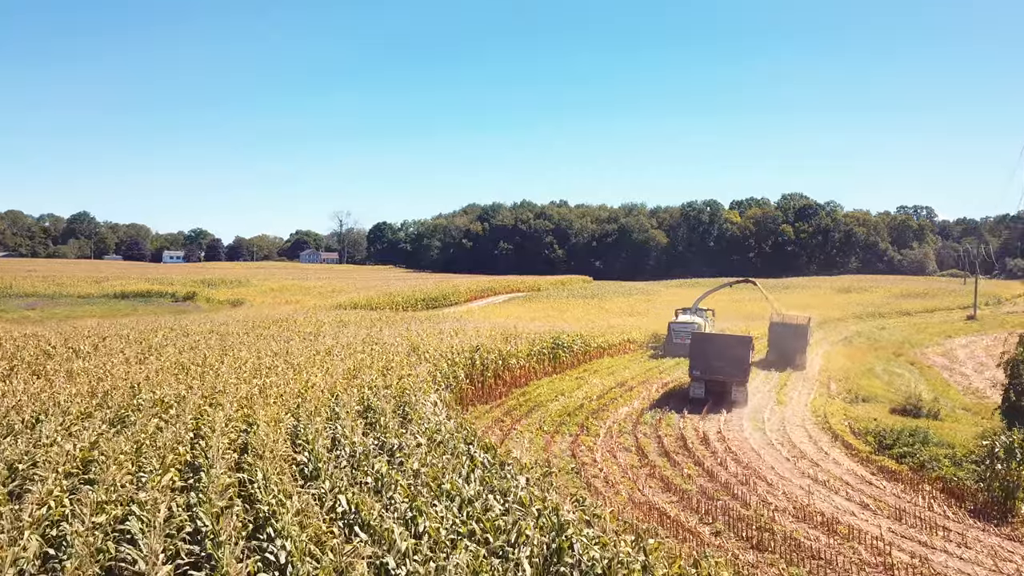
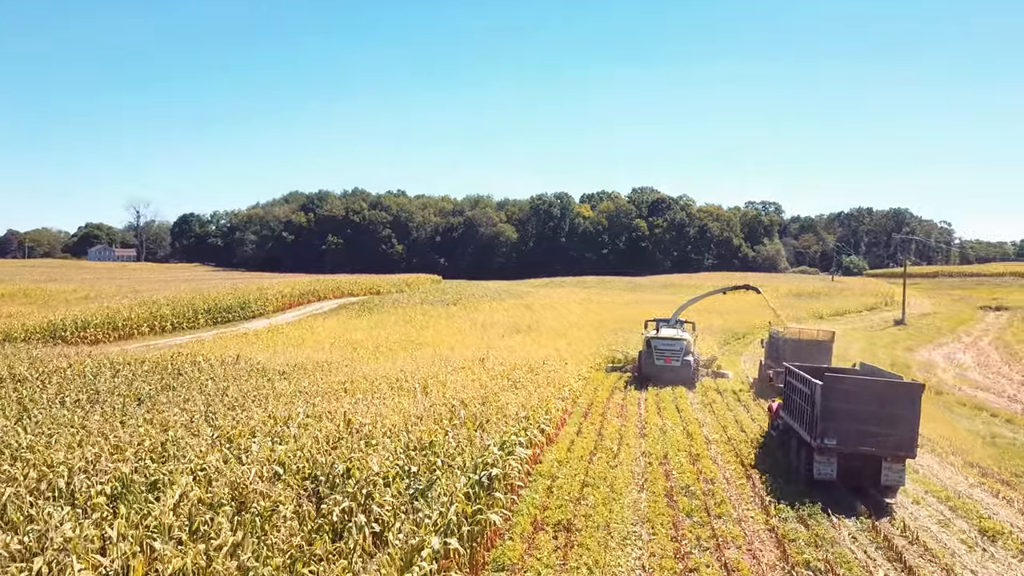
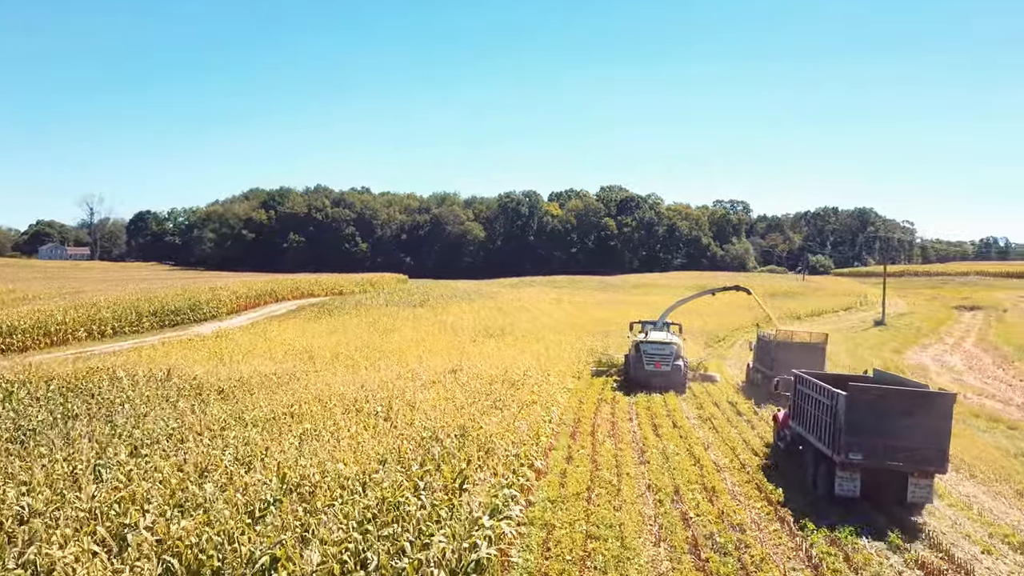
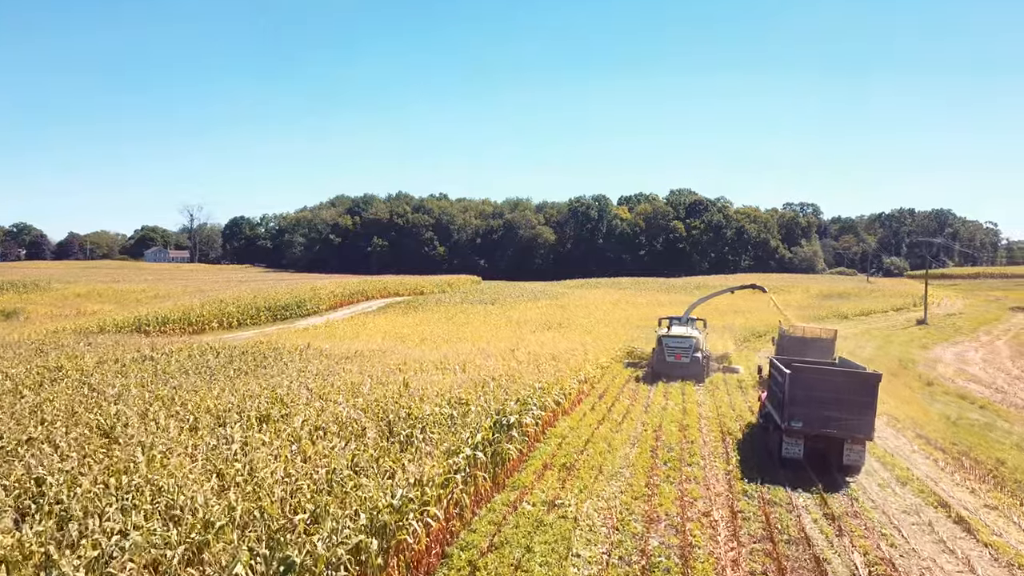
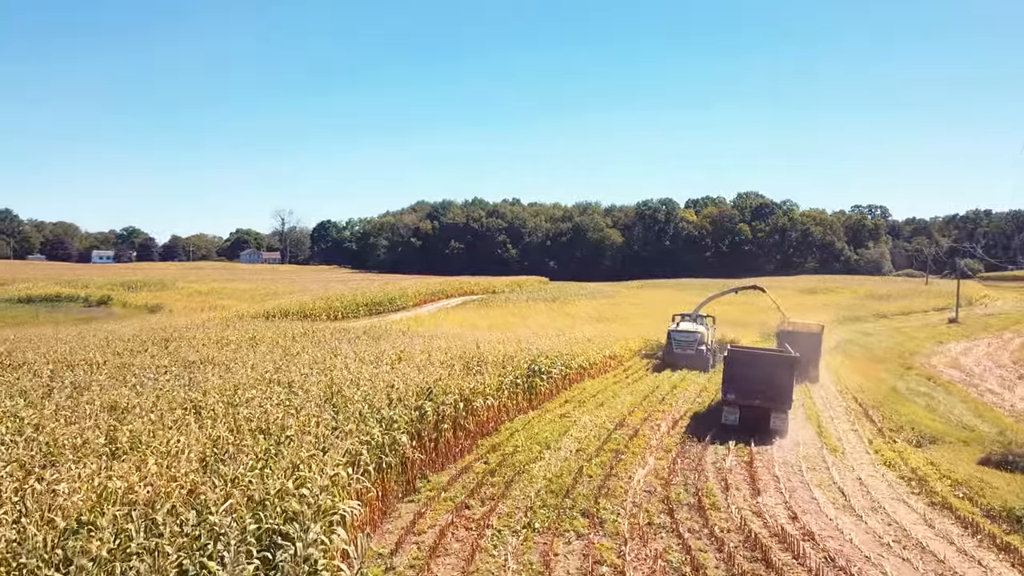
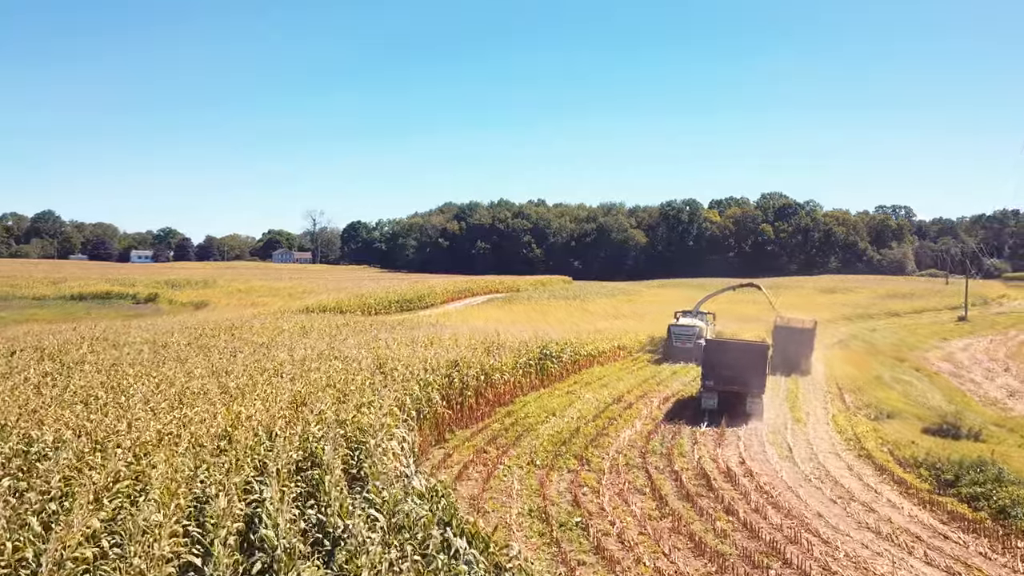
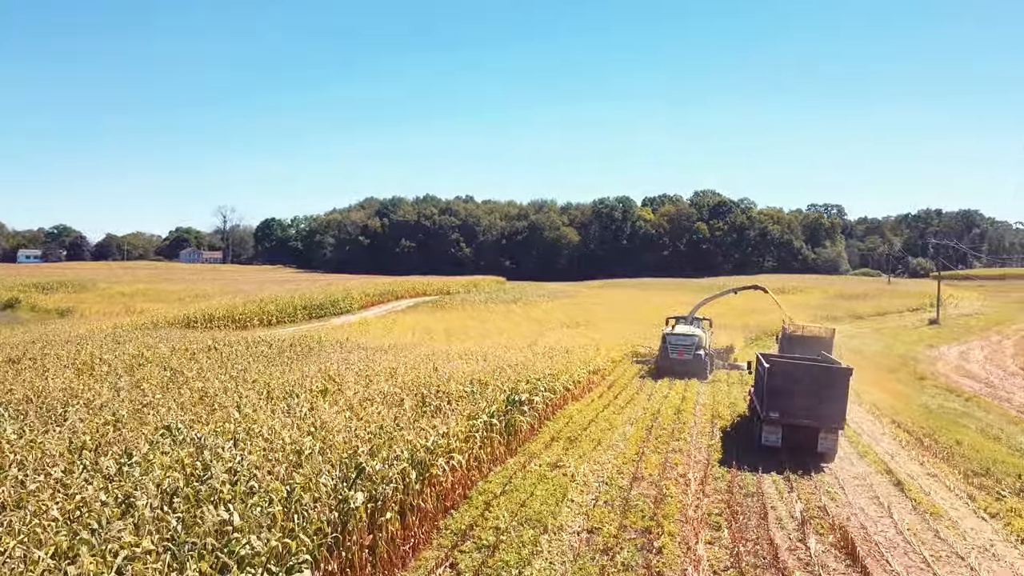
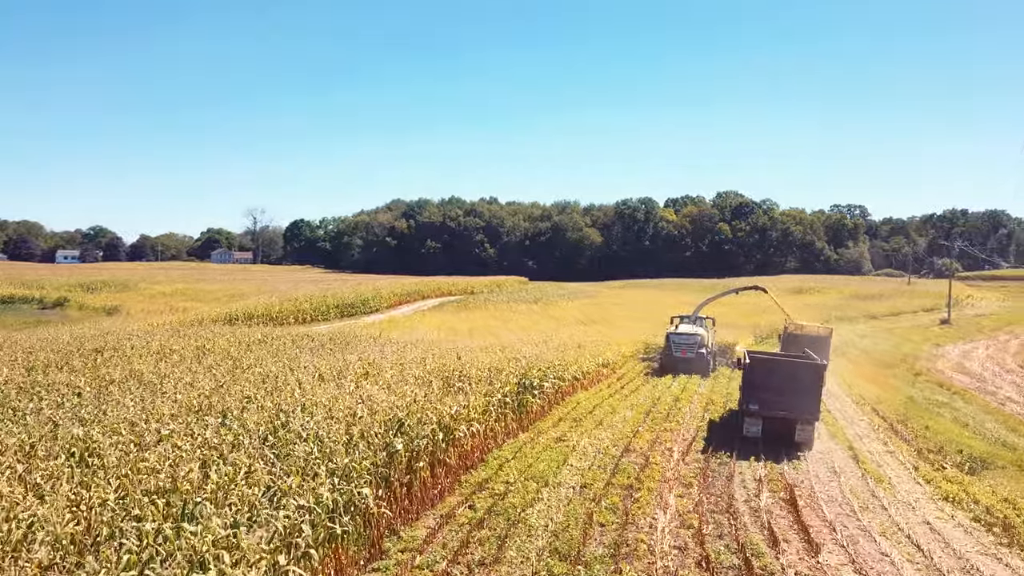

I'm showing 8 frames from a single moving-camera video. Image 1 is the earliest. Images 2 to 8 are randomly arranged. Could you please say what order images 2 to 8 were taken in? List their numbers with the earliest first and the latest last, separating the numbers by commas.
6, 5, 8, 7, 4, 2, 3
